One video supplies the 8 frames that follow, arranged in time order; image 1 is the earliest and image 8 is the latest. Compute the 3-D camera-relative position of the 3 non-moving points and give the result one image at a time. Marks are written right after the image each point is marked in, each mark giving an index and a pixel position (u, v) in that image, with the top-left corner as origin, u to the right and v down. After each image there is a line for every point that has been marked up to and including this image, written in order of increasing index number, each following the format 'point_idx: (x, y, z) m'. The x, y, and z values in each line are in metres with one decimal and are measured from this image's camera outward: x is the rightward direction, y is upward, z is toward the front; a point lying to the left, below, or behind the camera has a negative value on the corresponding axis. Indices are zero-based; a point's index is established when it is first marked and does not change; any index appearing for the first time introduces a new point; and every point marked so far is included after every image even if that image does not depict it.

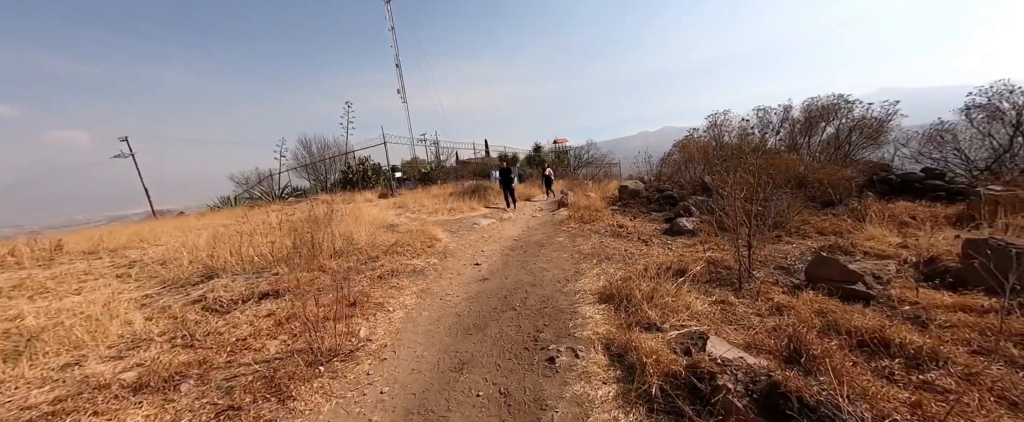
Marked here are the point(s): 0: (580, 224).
0: (+1.4, -0.3, +7.3) m
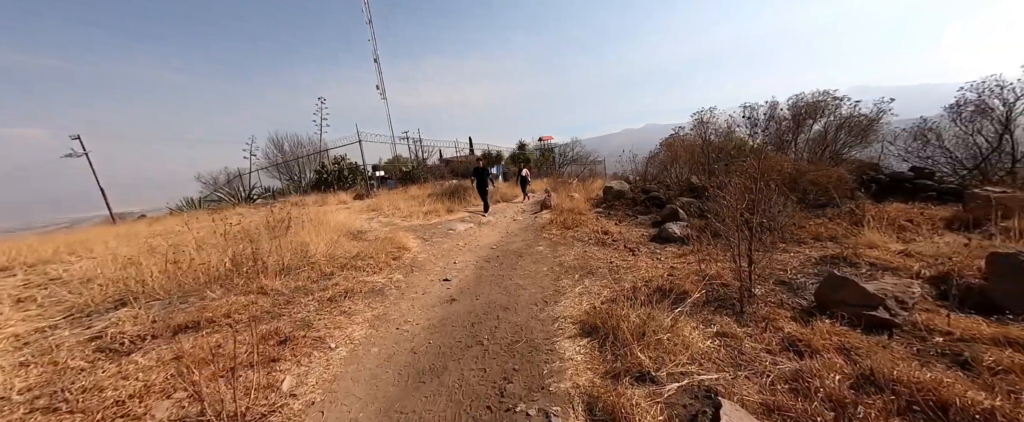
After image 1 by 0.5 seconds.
0: (+1.0, -0.4, +6.8) m
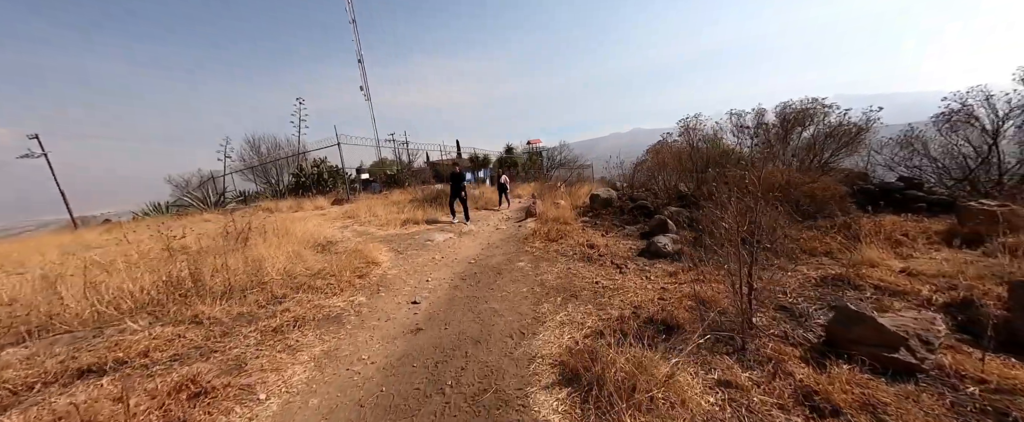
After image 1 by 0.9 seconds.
0: (+0.6, -0.6, +6.4) m
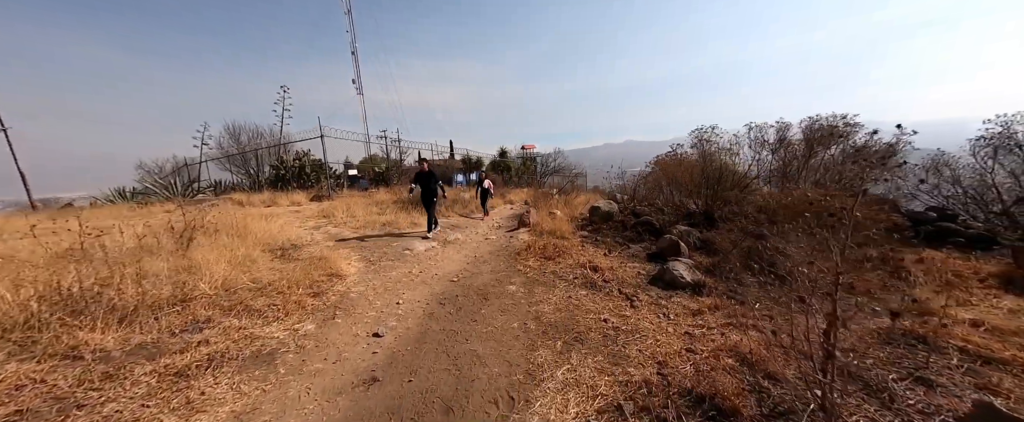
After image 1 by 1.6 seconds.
0: (+0.5, -0.8, +5.5) m
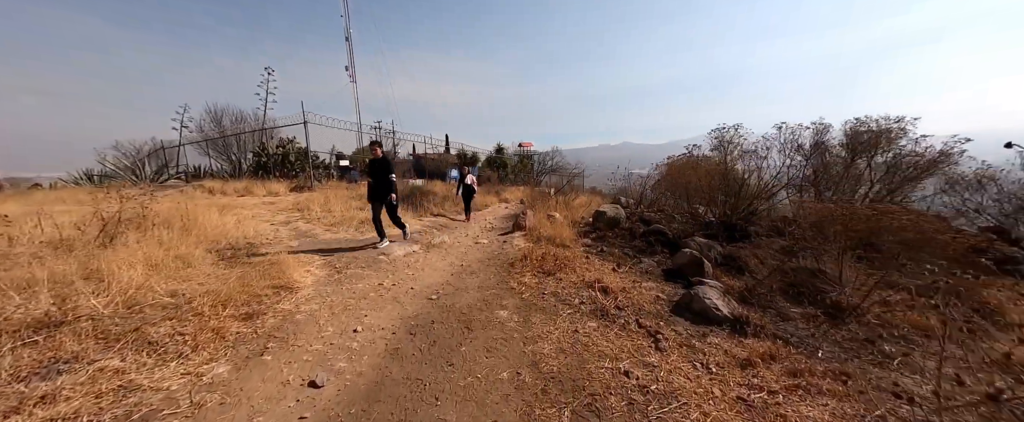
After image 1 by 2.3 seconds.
0: (+0.3, -0.9, +4.6) m
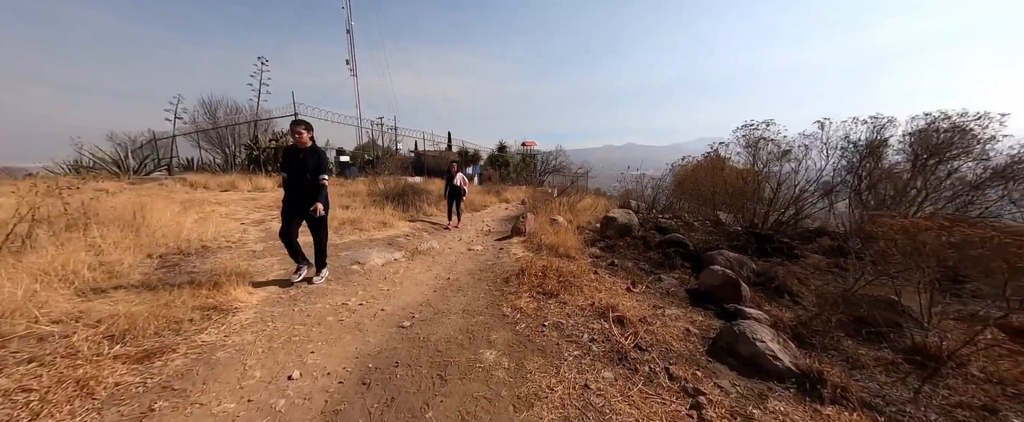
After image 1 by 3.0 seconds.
0: (+0.3, -0.9, +3.8) m
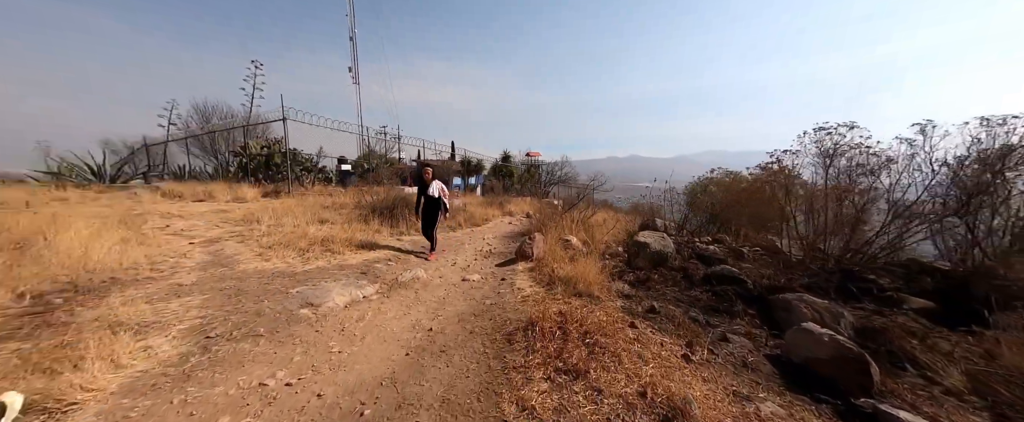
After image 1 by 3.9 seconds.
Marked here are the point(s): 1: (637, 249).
0: (+0.3, -1.2, +2.5) m
1: (+1.9, -0.6, +5.1) m
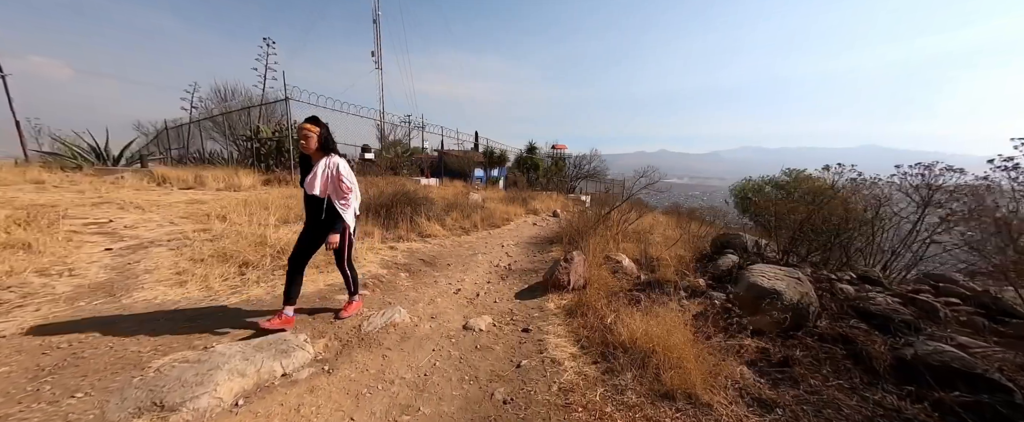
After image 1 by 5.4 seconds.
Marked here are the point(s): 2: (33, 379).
0: (+0.4, -1.4, +0.5) m
1: (+2.2, -0.8, +3.0) m
2: (-2.9, -1.0, +2.1) m
